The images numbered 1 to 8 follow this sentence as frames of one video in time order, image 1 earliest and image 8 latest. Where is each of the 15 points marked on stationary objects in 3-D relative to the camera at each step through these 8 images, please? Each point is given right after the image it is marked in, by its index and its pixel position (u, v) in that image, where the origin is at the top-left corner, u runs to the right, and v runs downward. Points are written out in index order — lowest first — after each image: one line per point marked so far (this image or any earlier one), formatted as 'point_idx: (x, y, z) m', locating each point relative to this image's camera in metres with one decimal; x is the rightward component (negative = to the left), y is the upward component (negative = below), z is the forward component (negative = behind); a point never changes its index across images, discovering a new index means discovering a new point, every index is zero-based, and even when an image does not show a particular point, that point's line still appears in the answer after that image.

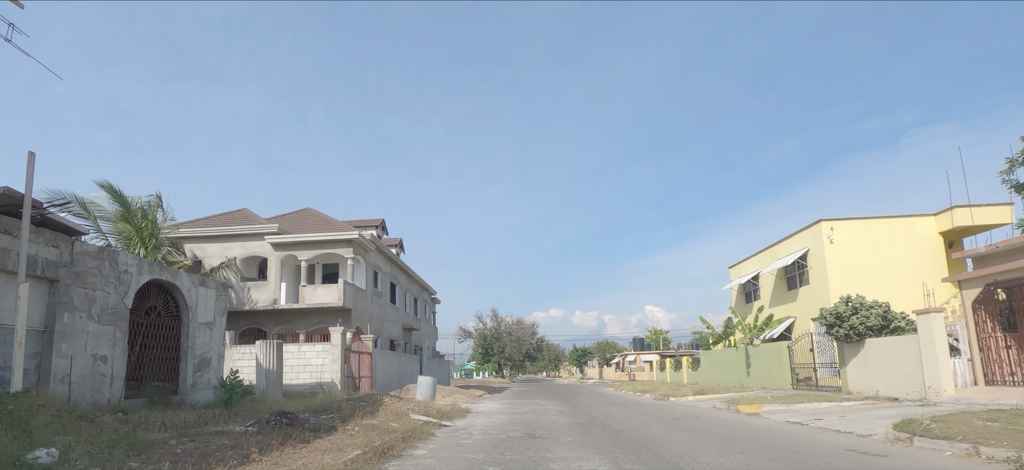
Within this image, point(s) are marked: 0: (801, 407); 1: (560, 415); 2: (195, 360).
0: (+7.3, -4.4, +16.2) m
1: (+1.3, -4.8, +17.0) m
2: (-7.7, -3.0, +15.4) m
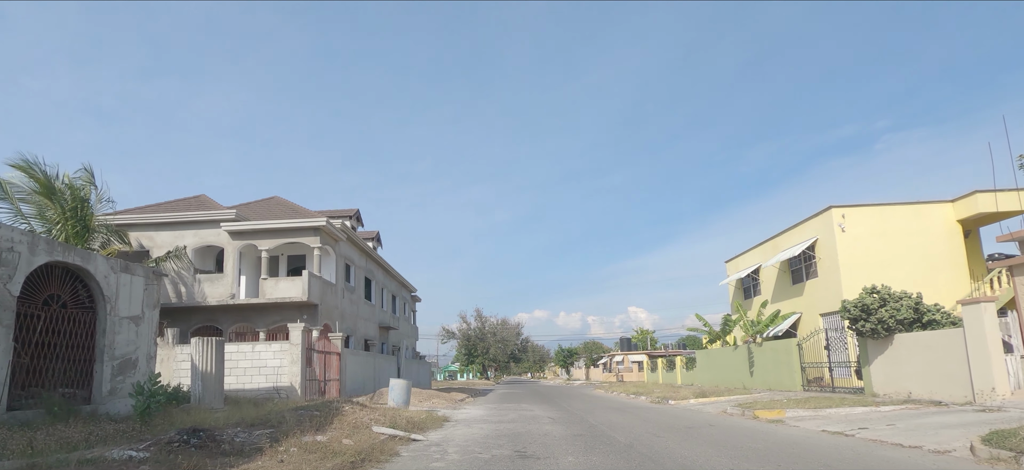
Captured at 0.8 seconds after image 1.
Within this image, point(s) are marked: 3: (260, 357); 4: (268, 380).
0: (+7.0, -3.9, +14.0) m
1: (+0.9, -4.3, +14.6) m
2: (-8.0, -2.5, +12.8) m
3: (-7.2, -3.5, +18.3) m
4: (-7.0, -4.1, +18.2) m
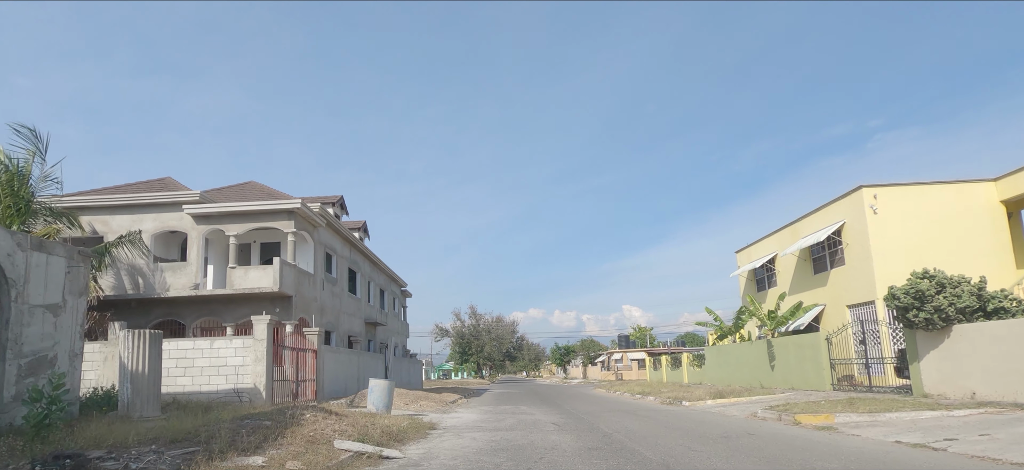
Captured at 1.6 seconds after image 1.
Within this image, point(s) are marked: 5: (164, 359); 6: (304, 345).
0: (+7.0, -3.4, +11.8) m
1: (+0.9, -3.8, +12.3) m
2: (-8.0, -2.0, +10.4) m
3: (-7.3, -3.0, +15.9) m
4: (-7.0, -3.6, +15.8) m
5: (-8.7, -3.1, +16.0) m
6: (-6.4, -3.4, +19.8) m
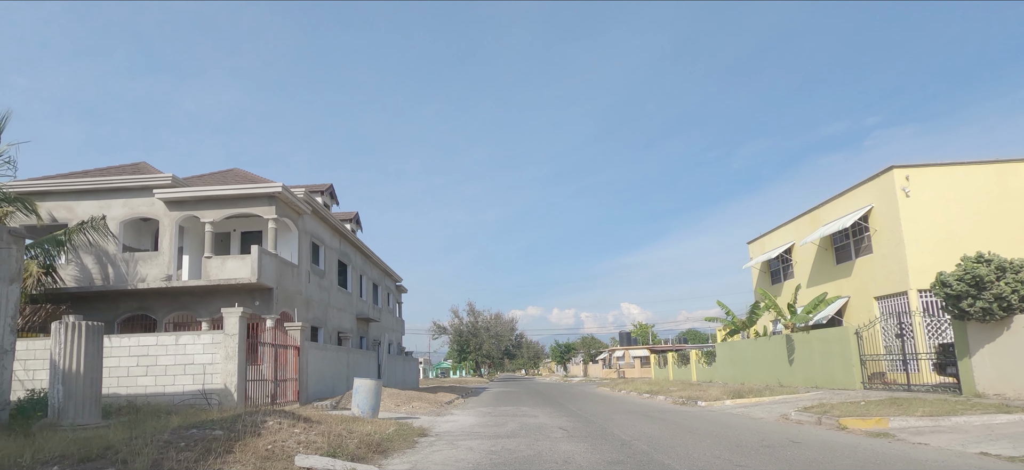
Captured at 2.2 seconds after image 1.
0: (+7.0, -3.0, +10.1) m
1: (+0.9, -3.4, +10.6) m
2: (-8.0, -1.7, +8.7) m
3: (-7.3, -2.6, +14.2) m
4: (-7.0, -3.2, +14.1) m
5: (-8.7, -2.7, +14.2) m
6: (-6.4, -3.0, +18.1) m
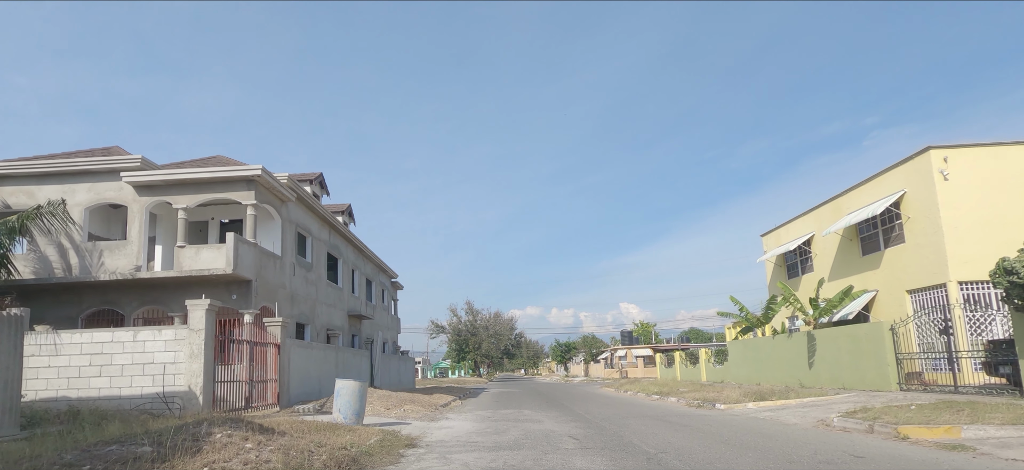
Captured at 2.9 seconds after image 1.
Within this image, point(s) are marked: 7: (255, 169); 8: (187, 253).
0: (+7.1, -2.6, +8.4) m
1: (+1.0, -3.1, +9.0) m
2: (-7.9, -1.3, +7.0) m
3: (-7.2, -2.2, +12.6) m
4: (-7.0, -2.9, +12.4) m
5: (-8.6, -2.4, +12.6) m
6: (-6.4, -2.7, +16.4) m
7: (-7.1, +1.8, +17.7) m
8: (-8.8, -0.5, +17.2) m
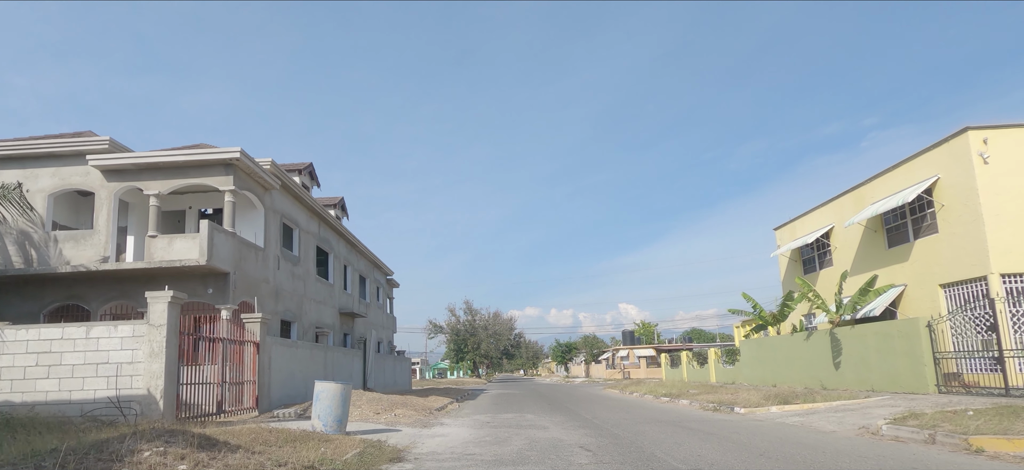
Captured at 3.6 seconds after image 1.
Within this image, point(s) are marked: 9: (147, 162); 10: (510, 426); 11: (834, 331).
0: (+7.1, -2.3, +7.0) m
1: (+1.0, -2.8, +7.5) m
2: (-7.9, -1.0, +5.6) m
3: (-7.2, -1.9, +11.1) m
4: (-6.9, -2.6, +11.0) m
5: (-8.6, -2.1, +11.1) m
6: (-6.3, -2.4, +15.0) m
7: (-7.1, +2.1, +16.2) m
8: (-8.7, -0.2, +15.8) m
9: (-9.3, +1.9, +16.2) m
10: (0.0, -4.0, +13.5) m
11: (+9.8, -2.9, +19.4) m
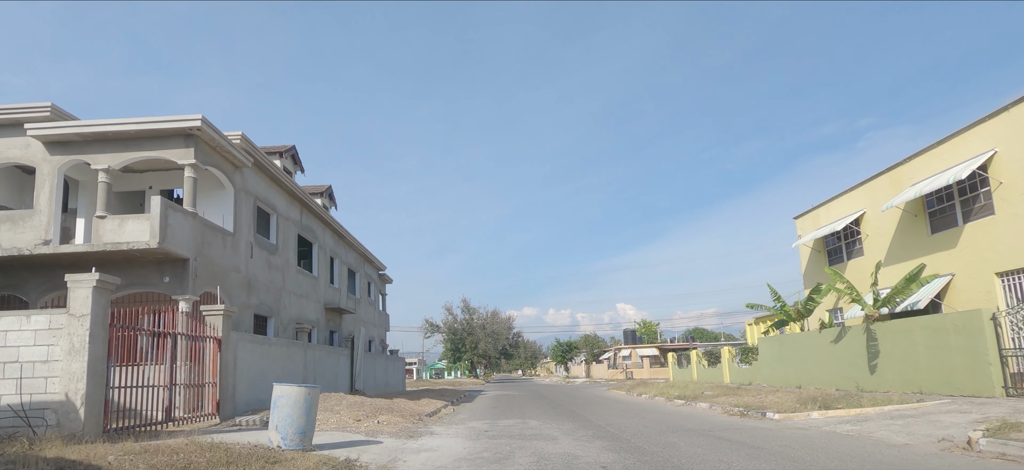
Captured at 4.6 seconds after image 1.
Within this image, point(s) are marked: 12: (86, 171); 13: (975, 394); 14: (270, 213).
0: (+7.2, -1.9, +5.0) m
1: (+1.1, -2.3, +5.5) m
2: (-7.8, -0.6, +3.5) m
3: (-7.1, -1.5, +9.0) m
4: (-6.9, -2.2, +8.9) m
5: (-8.6, -1.6, +9.0) m
6: (-6.3, -2.0, +12.9) m
7: (-7.0, +2.5, +14.1) m
8: (-8.7, +0.2, +13.7) m
9: (-9.2, +2.3, +14.1) m
10: (0.0, -3.6, +11.4) m
11: (+9.8, -2.5, +17.4) m
12: (-10.1, +1.5, +15.2) m
13: (+10.0, -3.4, +13.7) m
14: (-7.4, +0.7, +19.5) m
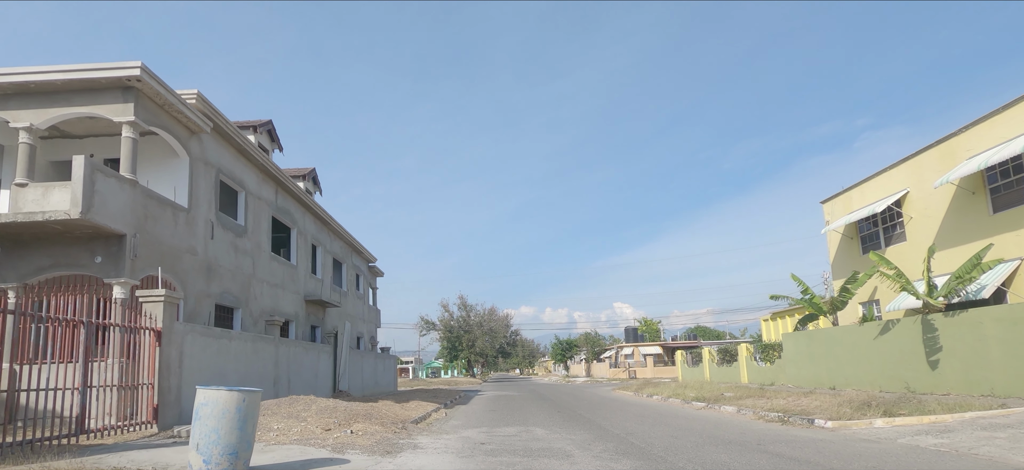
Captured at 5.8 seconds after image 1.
0: (+7.2, -1.4, +2.7) m
1: (+1.1, -1.8, +3.1) m
2: (-7.7, -0.1, +1.2) m
3: (-7.1, -1.0, +6.7) m
4: (-6.8, -1.6, +6.5) m
5: (-8.5, -1.1, +6.7) m
6: (-6.3, -1.4, +10.6) m
7: (-7.0, +3.1, +11.8) m
8: (-8.7, +0.8, +11.3) m
9: (-9.2, +2.8, +11.8) m
10: (0.0, -3.1, +9.1) m
11: (+9.8, -2.0, +15.1) m
12: (-10.1, +2.0, +12.8) m
13: (+10.0, -2.9, +11.4) m
14: (-7.4, +1.2, +17.2) m
